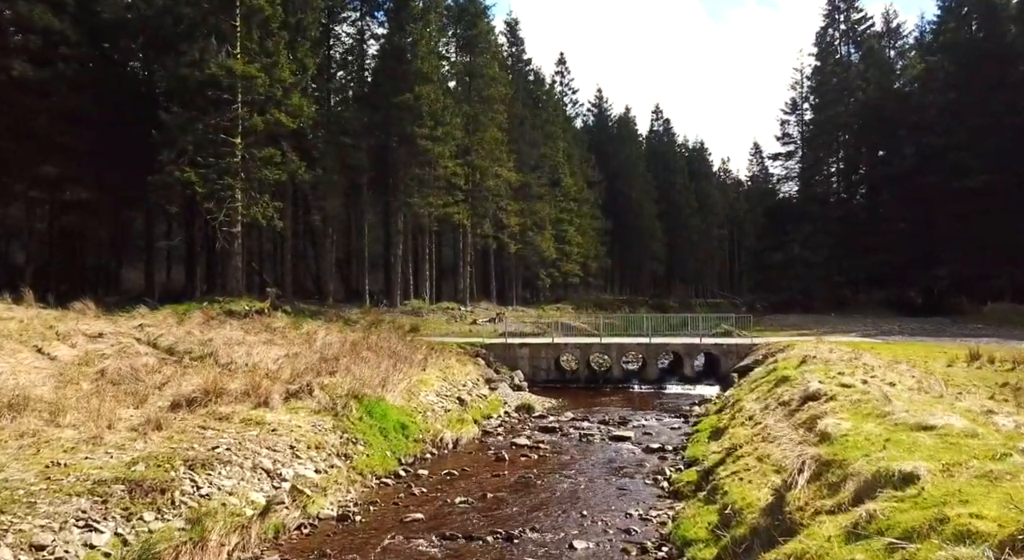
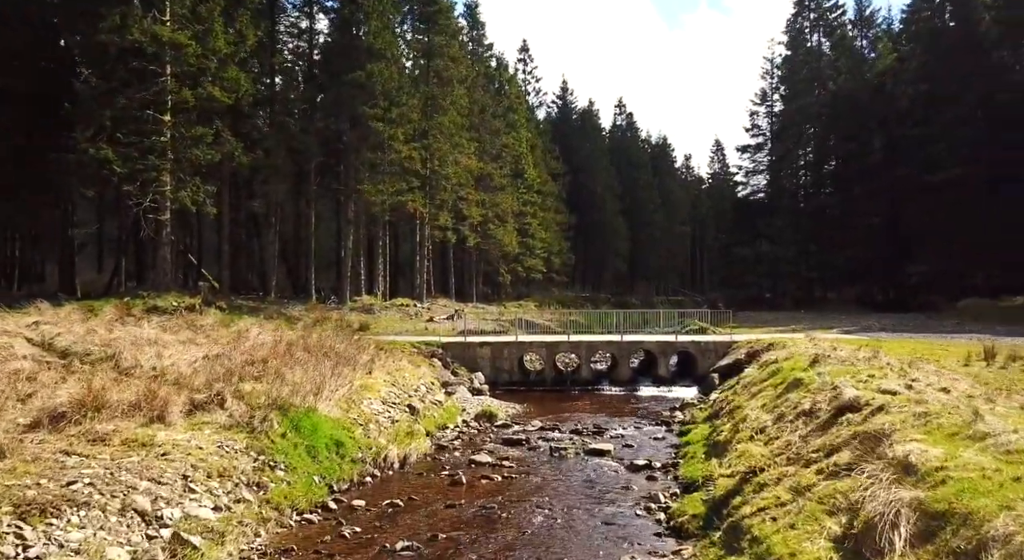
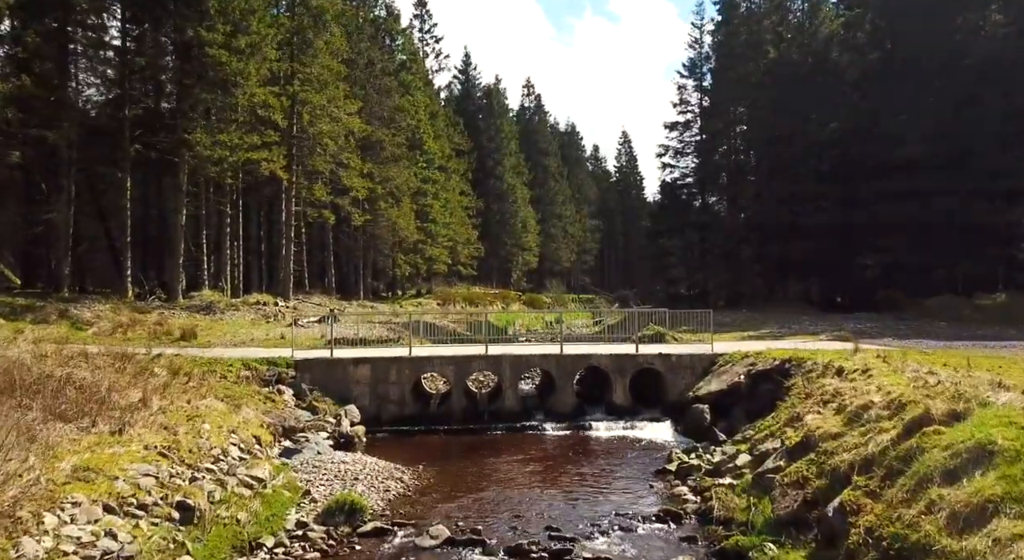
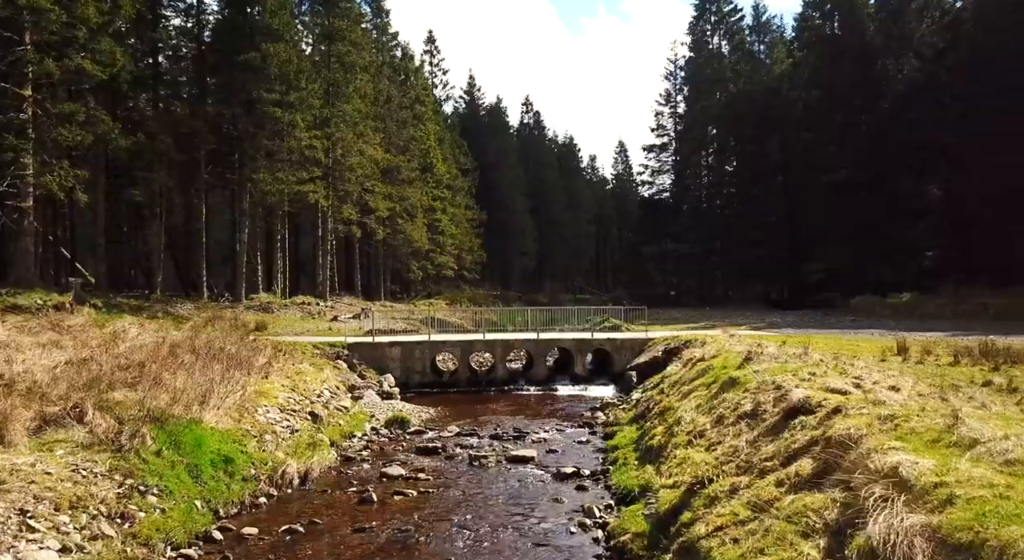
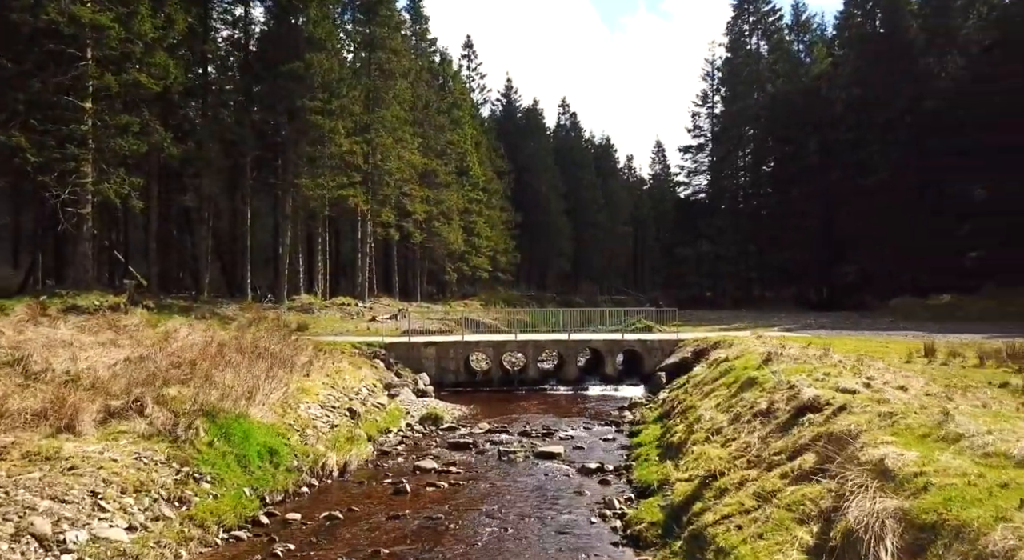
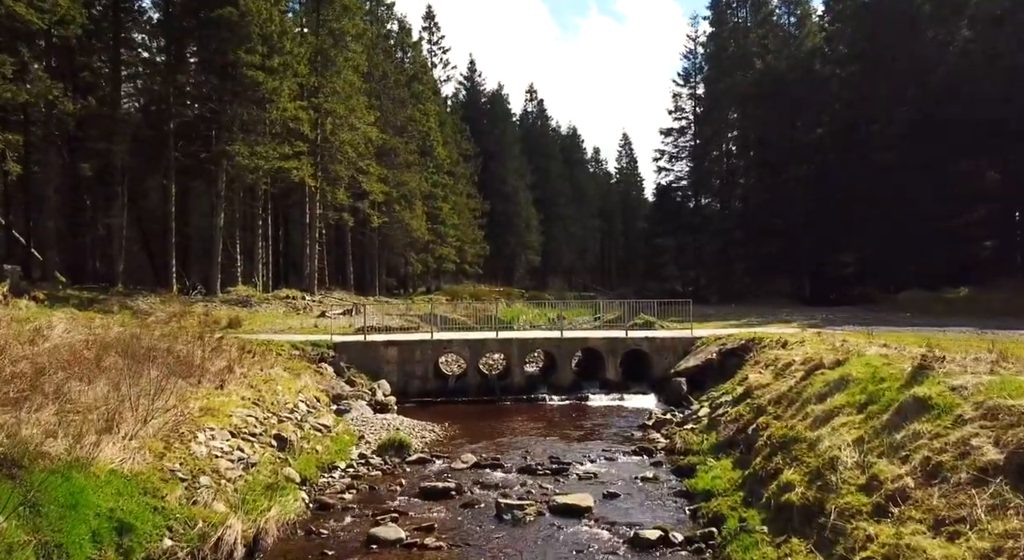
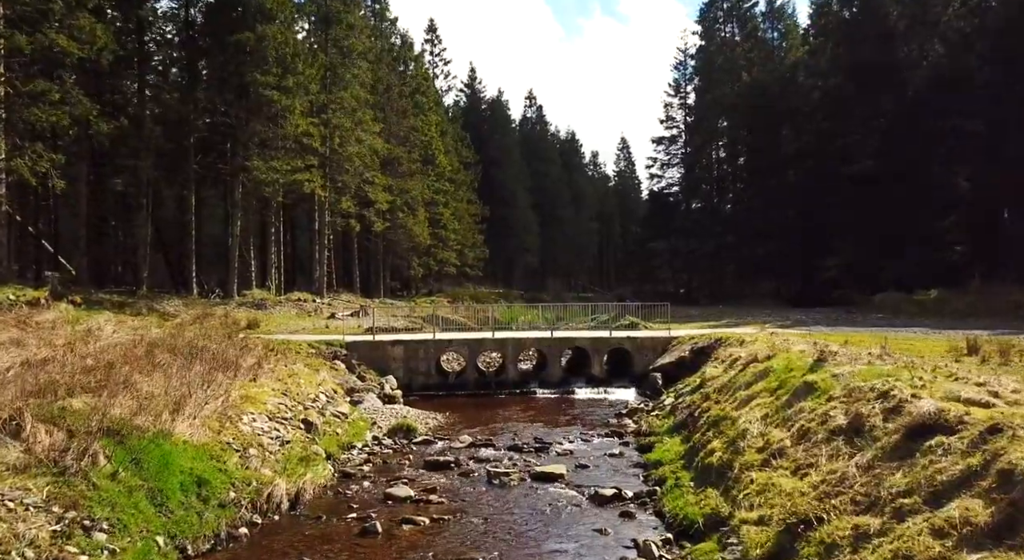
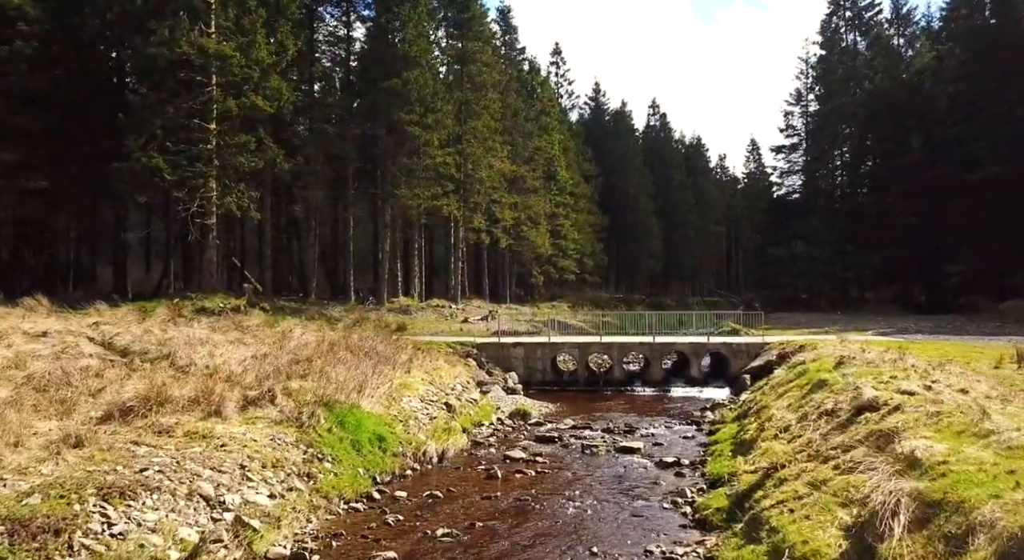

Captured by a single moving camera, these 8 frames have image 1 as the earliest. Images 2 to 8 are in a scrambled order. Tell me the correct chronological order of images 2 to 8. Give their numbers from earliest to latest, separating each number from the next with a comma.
8, 2, 5, 4, 7, 6, 3
